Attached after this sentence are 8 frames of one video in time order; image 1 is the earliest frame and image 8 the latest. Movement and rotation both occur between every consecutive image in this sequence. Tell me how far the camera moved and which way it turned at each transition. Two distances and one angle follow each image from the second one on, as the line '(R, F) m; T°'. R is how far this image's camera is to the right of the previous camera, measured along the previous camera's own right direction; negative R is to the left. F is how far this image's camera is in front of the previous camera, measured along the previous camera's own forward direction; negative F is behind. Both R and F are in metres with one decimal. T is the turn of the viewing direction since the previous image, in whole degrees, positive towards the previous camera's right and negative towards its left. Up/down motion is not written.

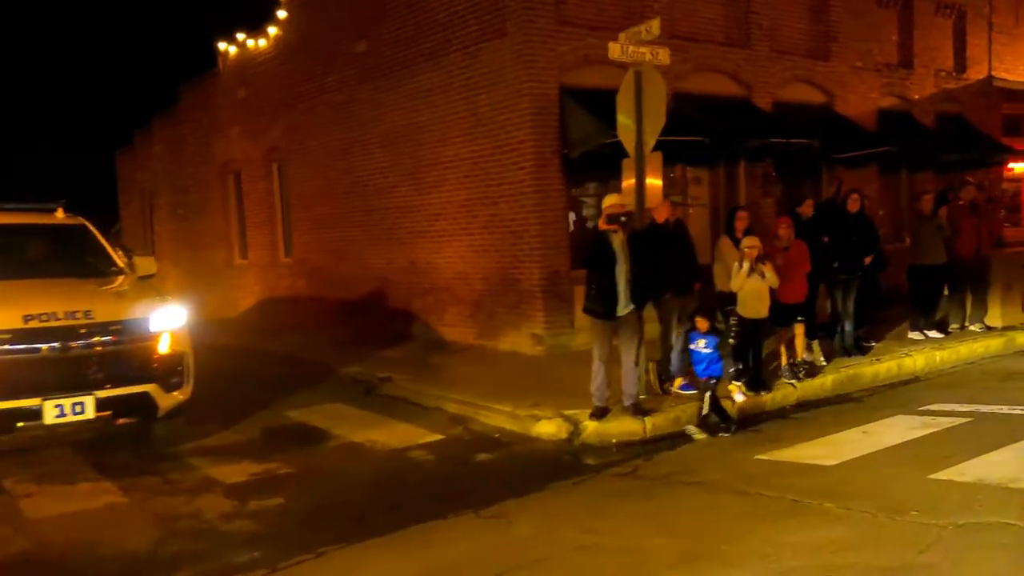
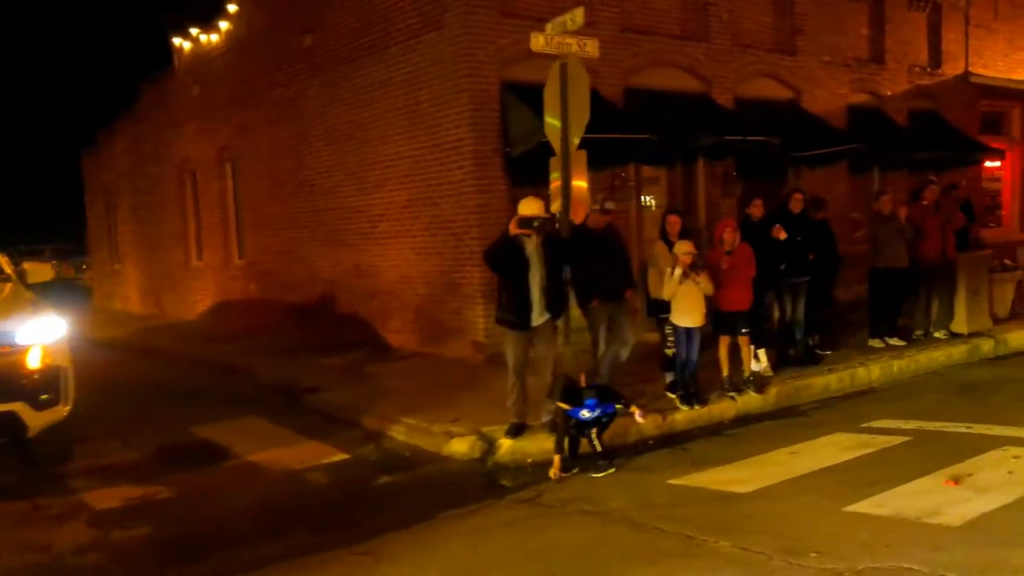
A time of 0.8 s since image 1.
(+0.6, +0.6) m; 0°
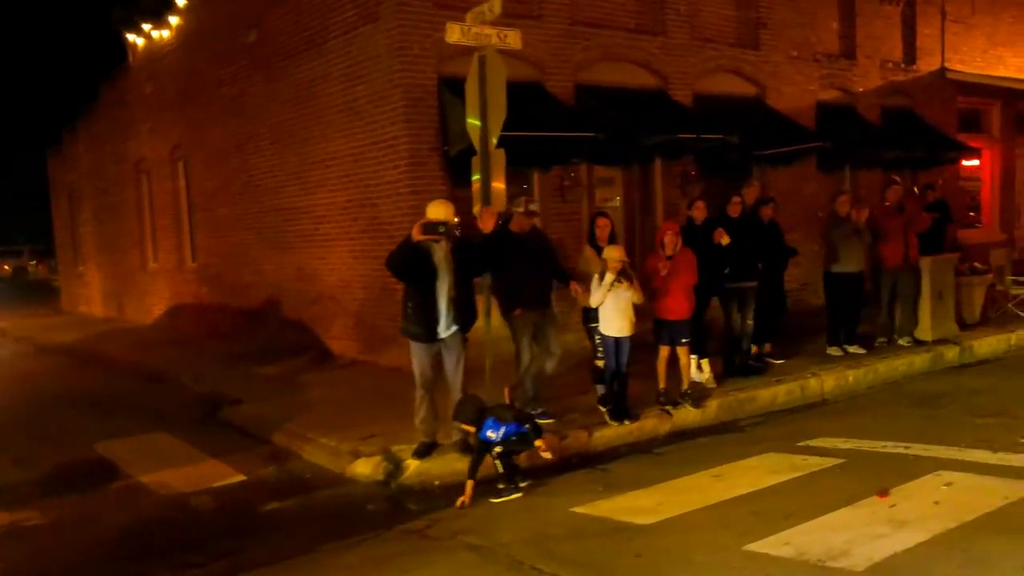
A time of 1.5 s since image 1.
(+0.6, +0.5) m; 0°
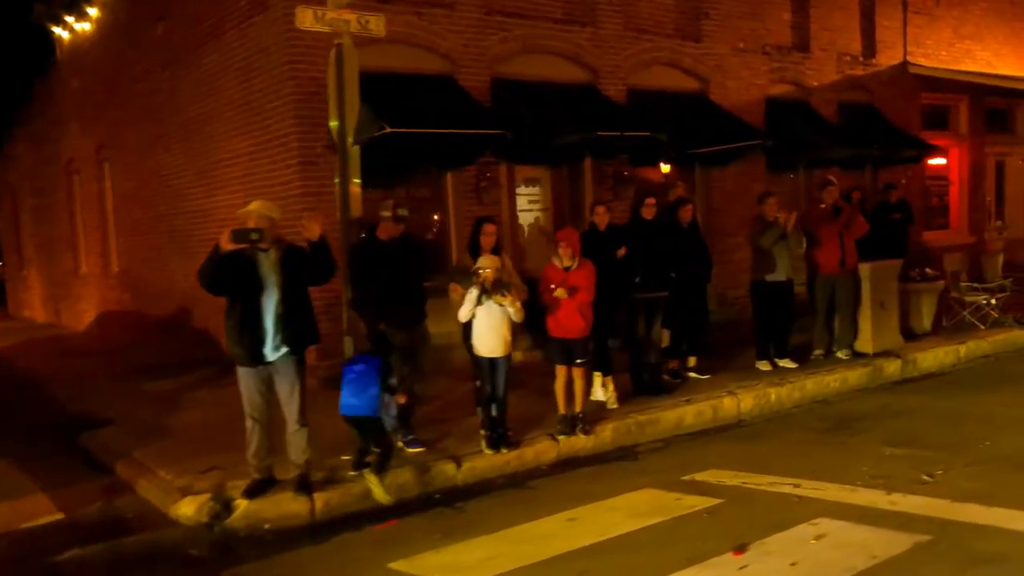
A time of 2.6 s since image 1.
(+0.9, +0.8) m; 0°
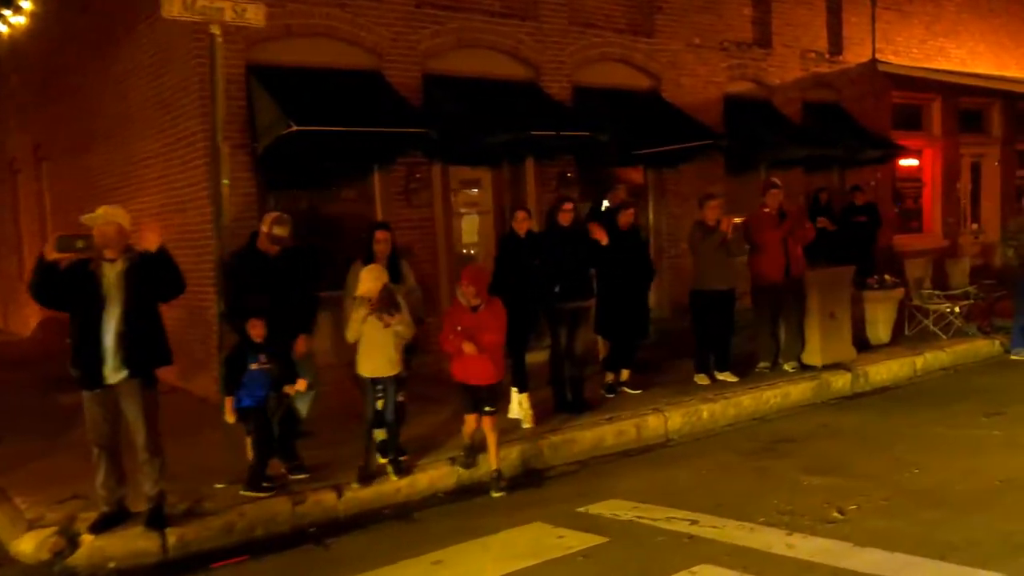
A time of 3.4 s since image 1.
(+0.6, +0.6) m; 0°
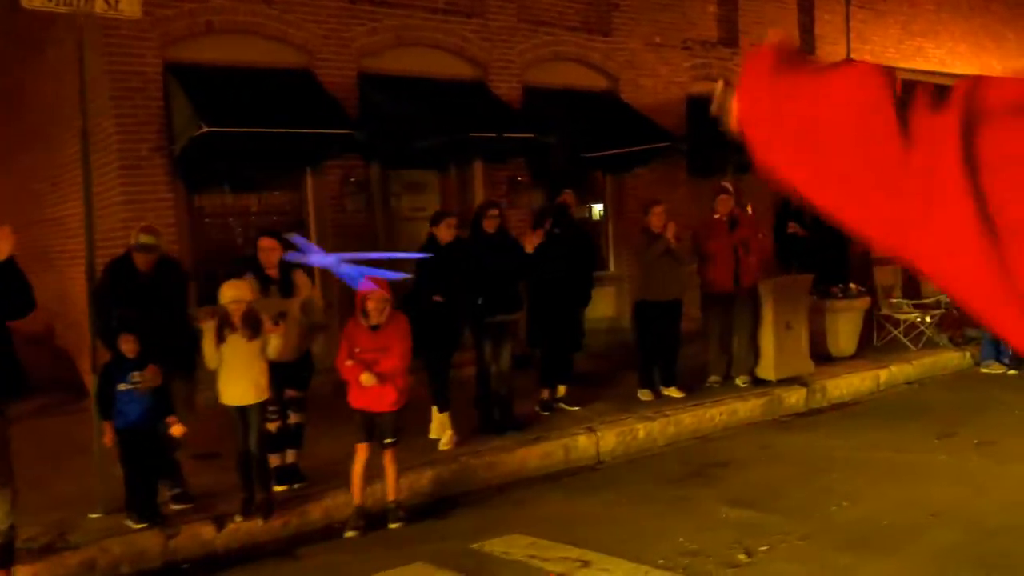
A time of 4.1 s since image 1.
(+0.6, +0.5) m; 0°
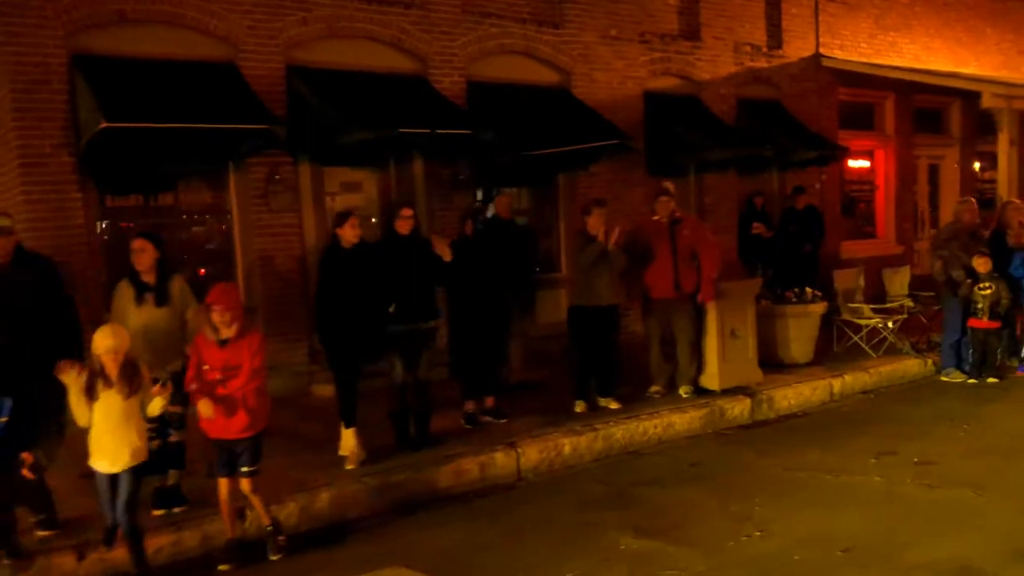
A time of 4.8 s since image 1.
(+0.5, +0.5) m; 0°
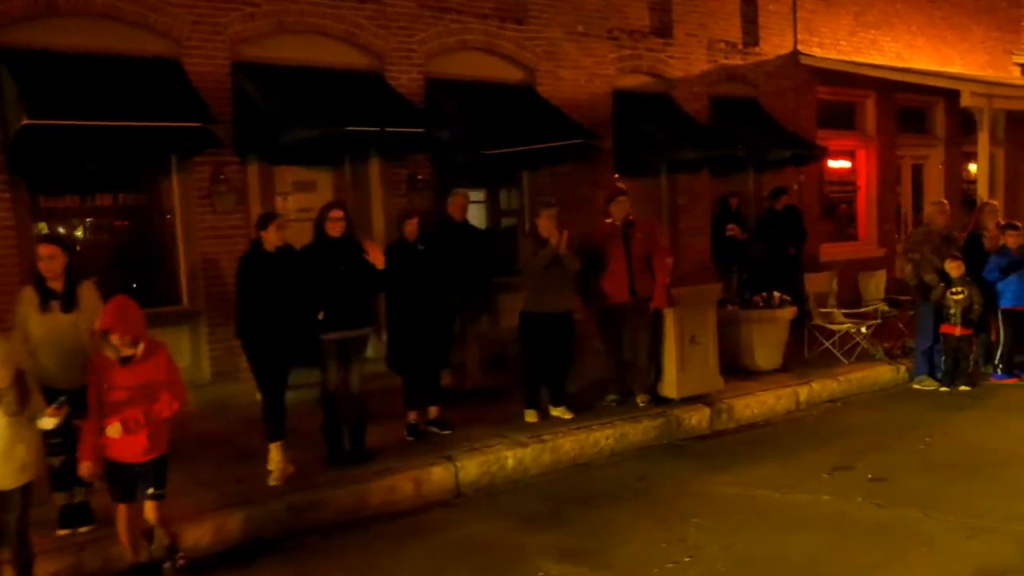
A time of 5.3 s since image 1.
(+0.4, +0.3) m; 0°
